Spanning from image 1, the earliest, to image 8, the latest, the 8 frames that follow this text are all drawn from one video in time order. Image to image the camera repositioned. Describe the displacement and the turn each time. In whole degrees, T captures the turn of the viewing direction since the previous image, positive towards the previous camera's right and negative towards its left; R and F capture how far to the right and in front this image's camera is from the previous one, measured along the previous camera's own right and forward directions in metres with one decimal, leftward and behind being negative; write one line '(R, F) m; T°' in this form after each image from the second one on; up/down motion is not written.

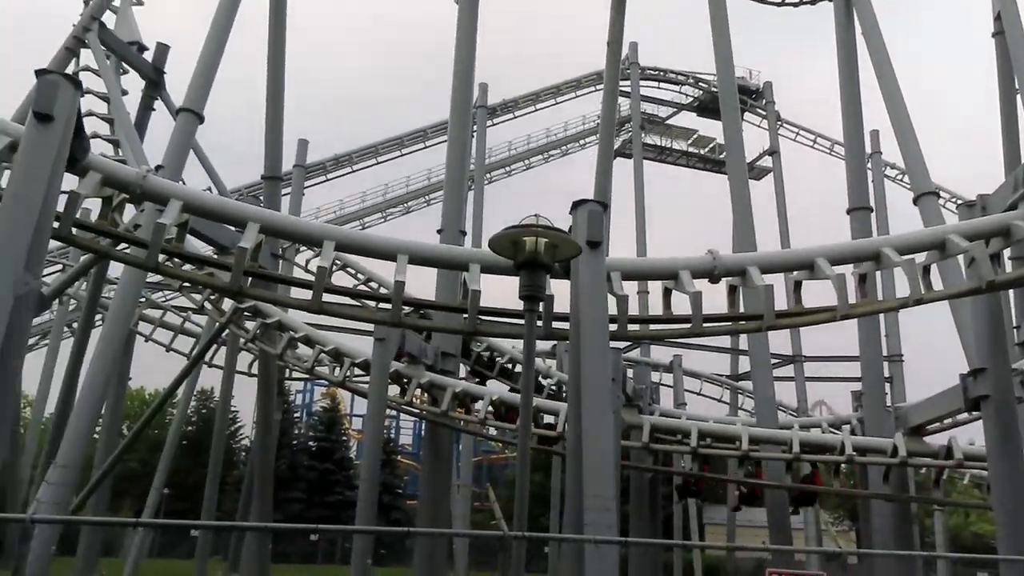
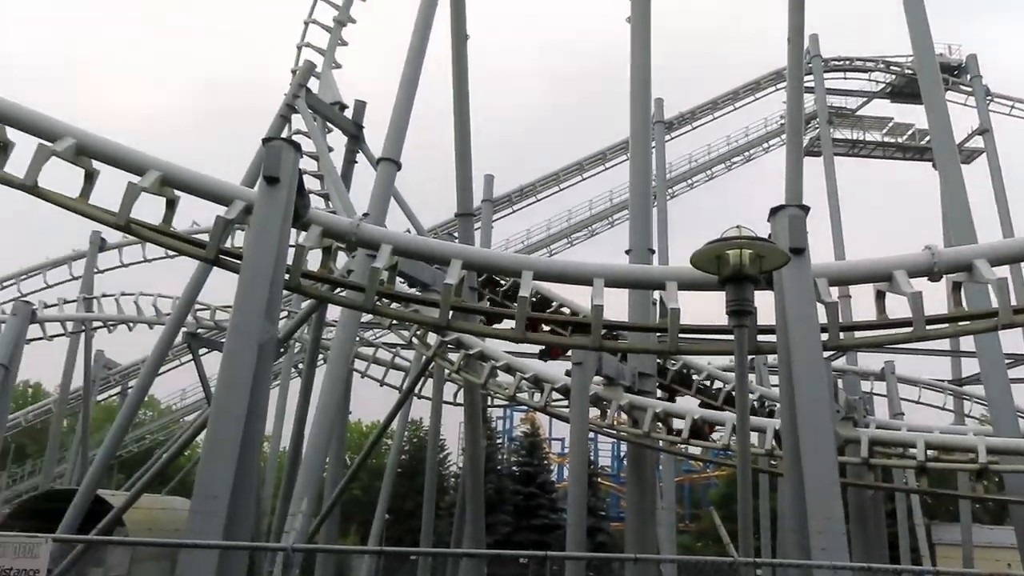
(-0.1, 0.0) m; -13°
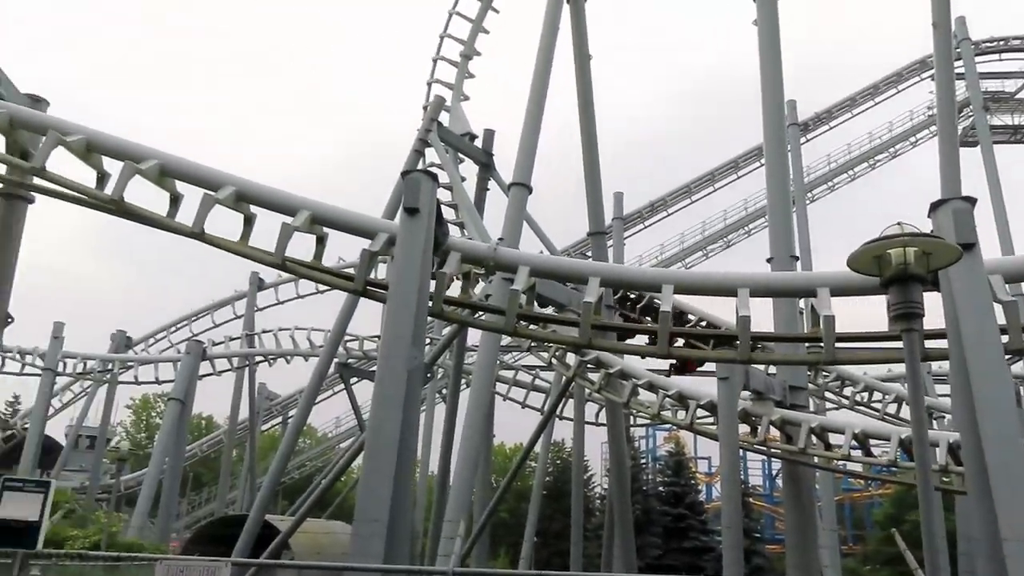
(0.0, 0.0) m; -10°
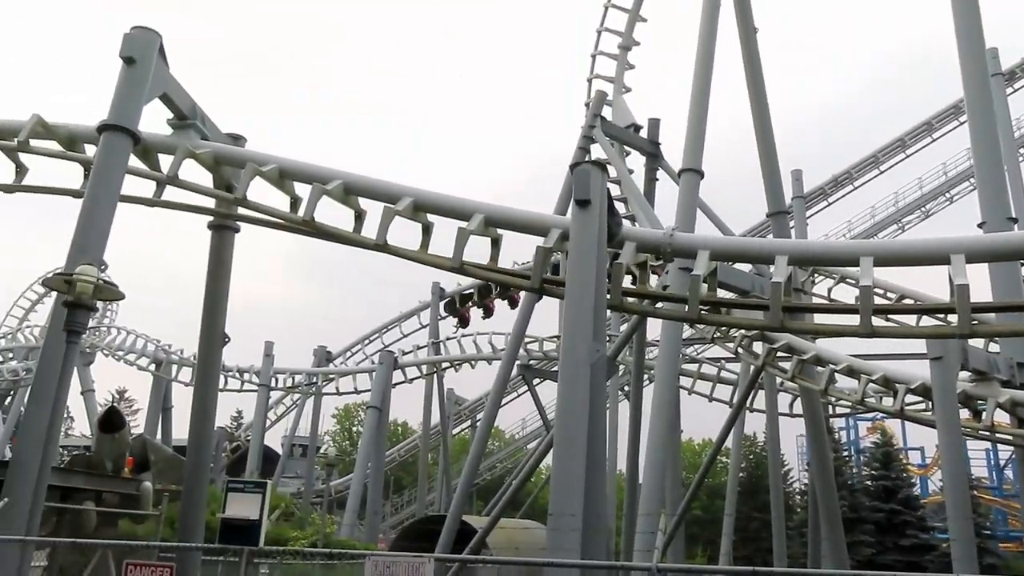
(0.0, +0.1) m; -12°
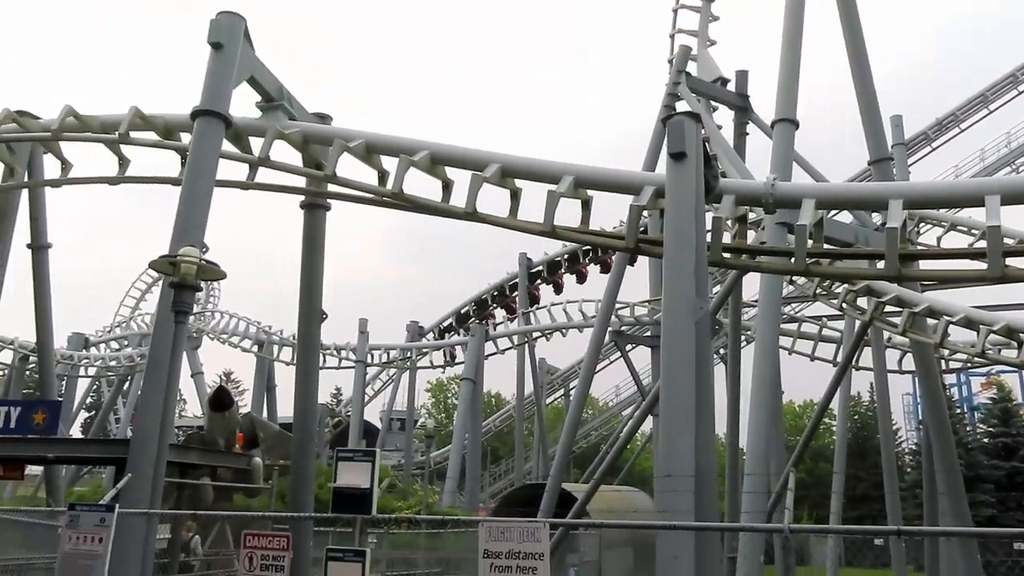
(-0.1, +0.2) m; -6°
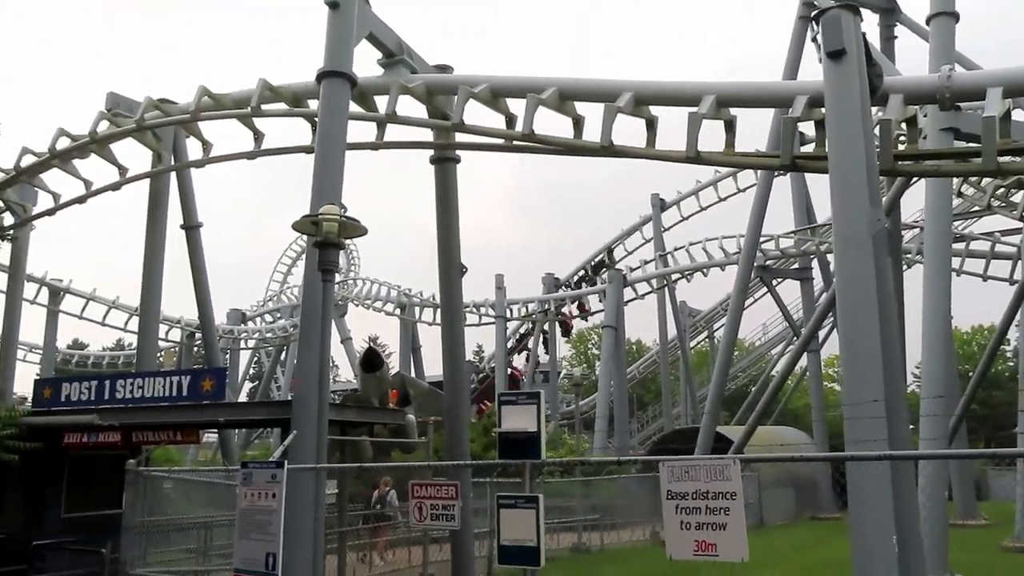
(-0.1, +0.3) m; -9°
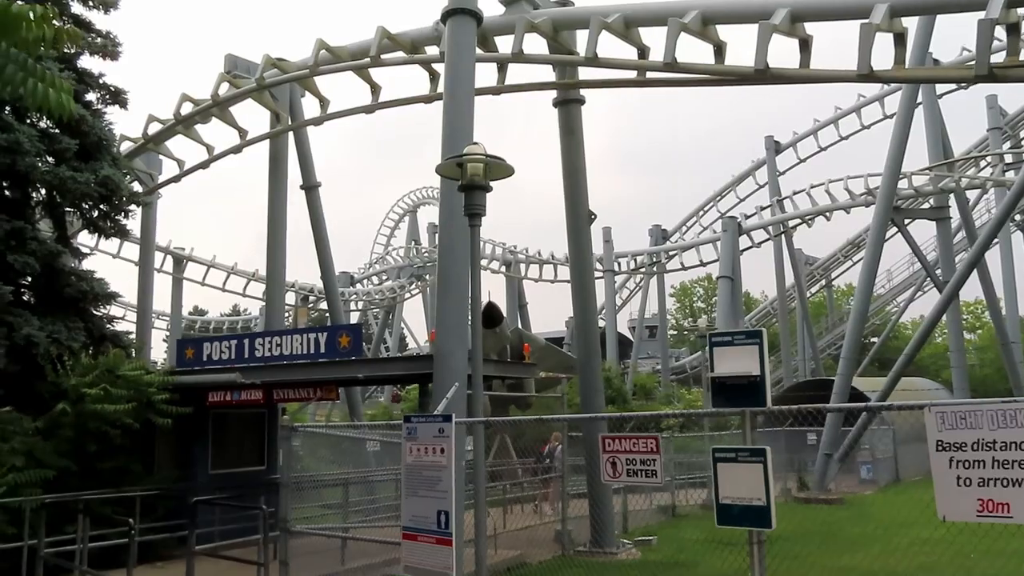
(-0.5, +0.4) m; -7°
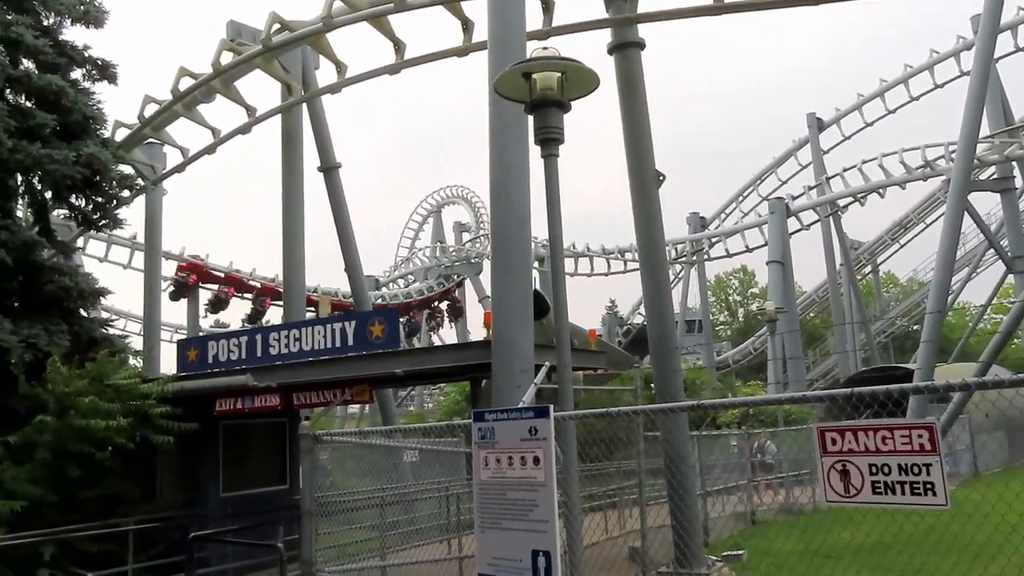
(-0.4, +1.4) m; -1°
